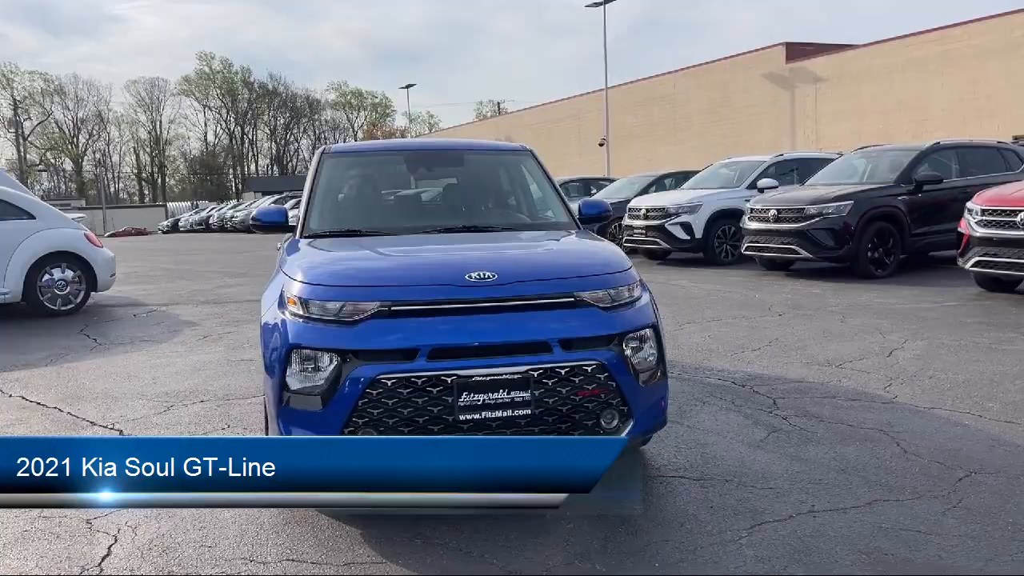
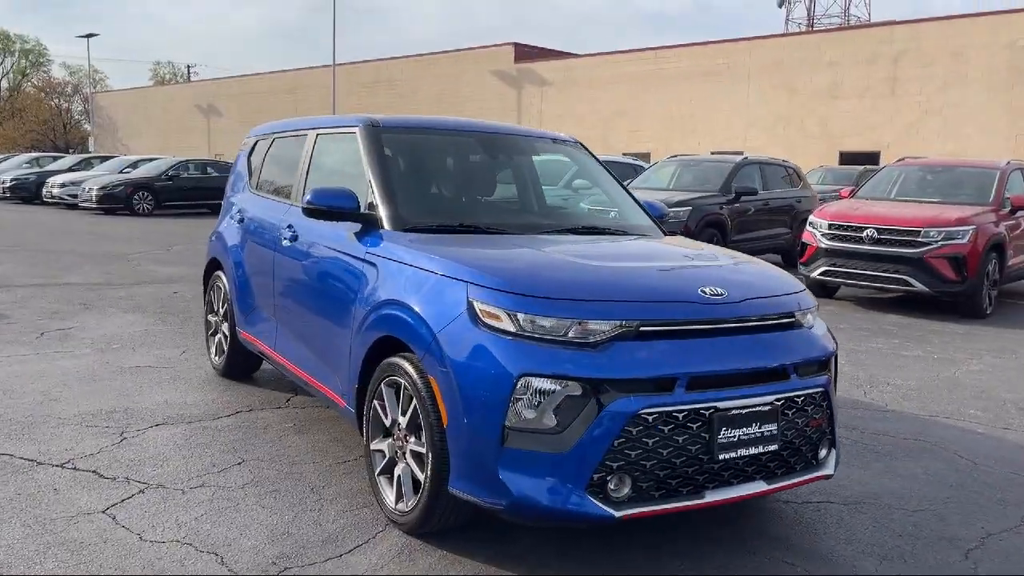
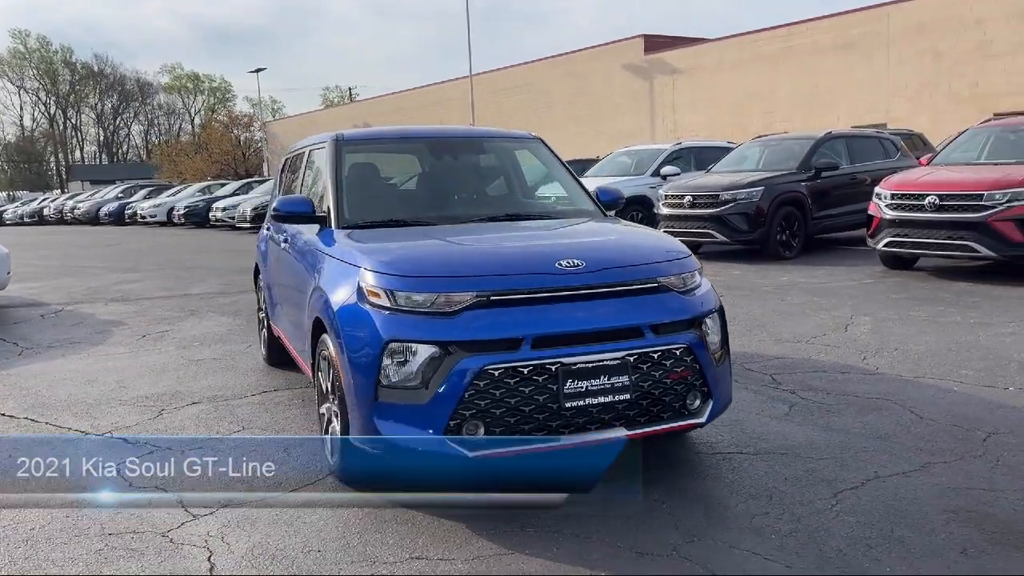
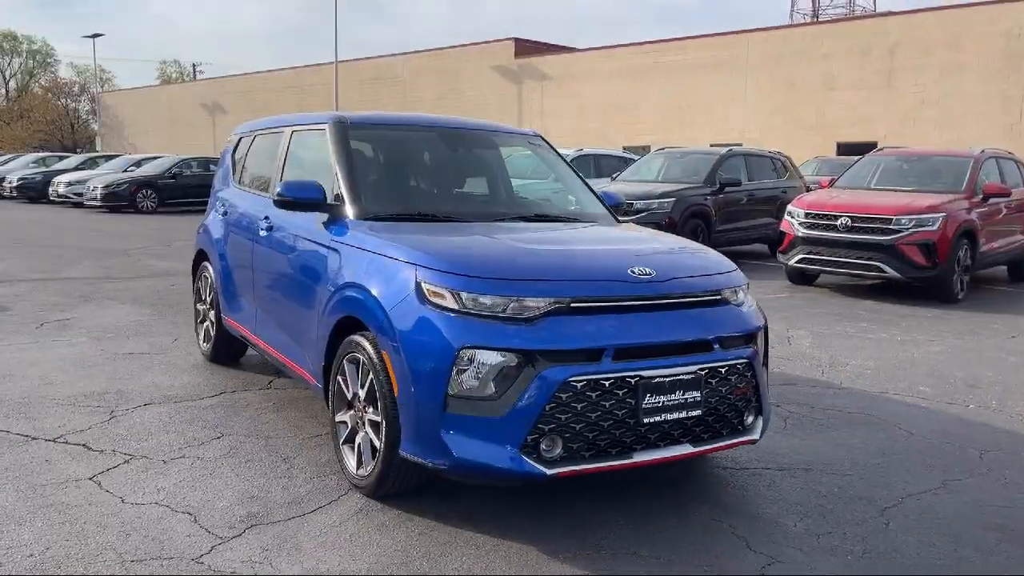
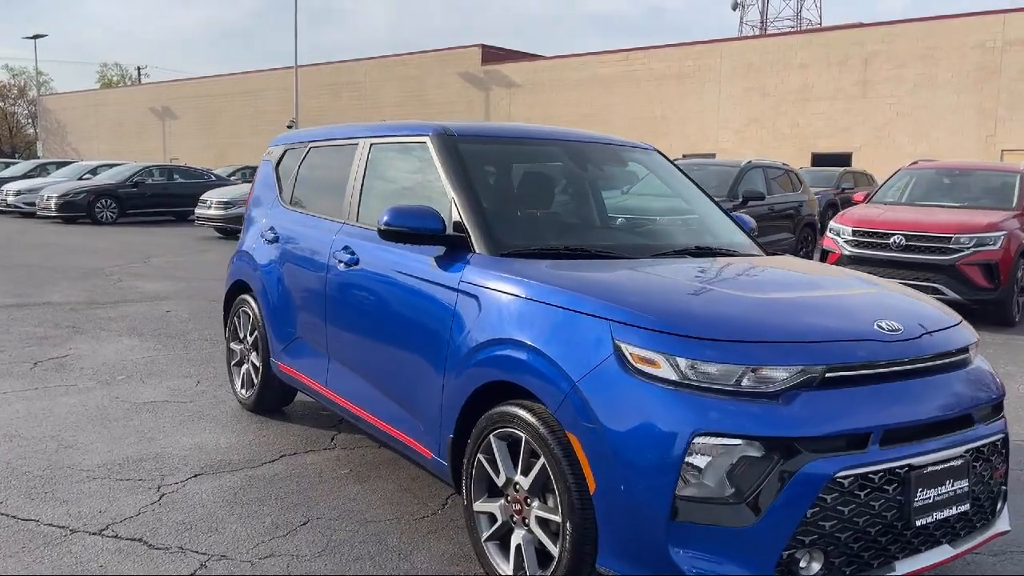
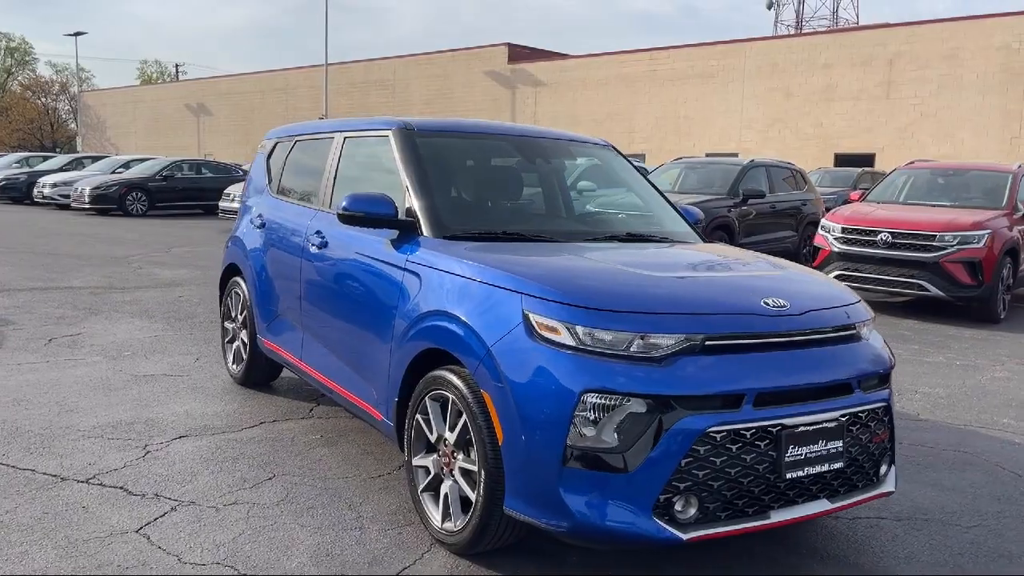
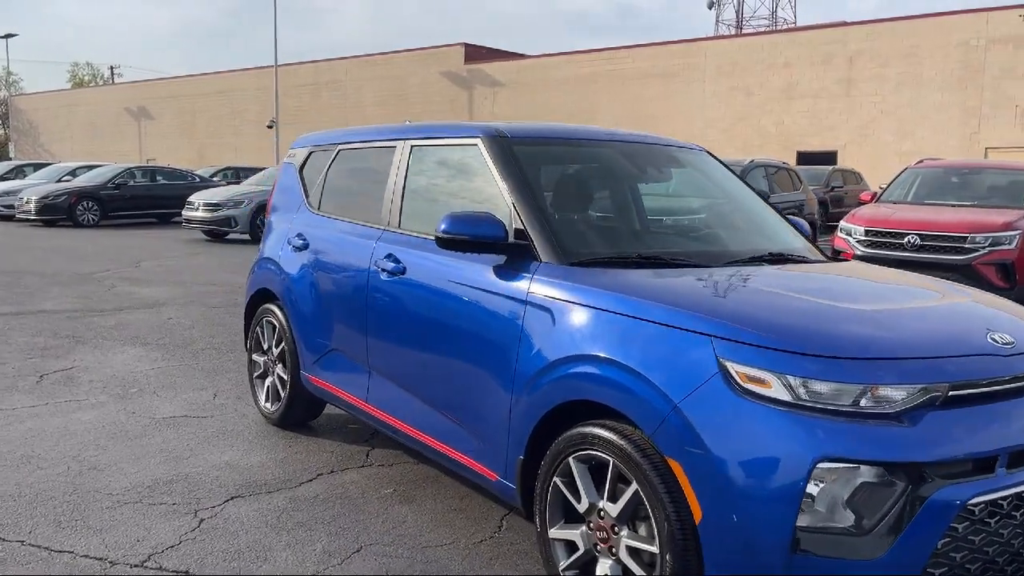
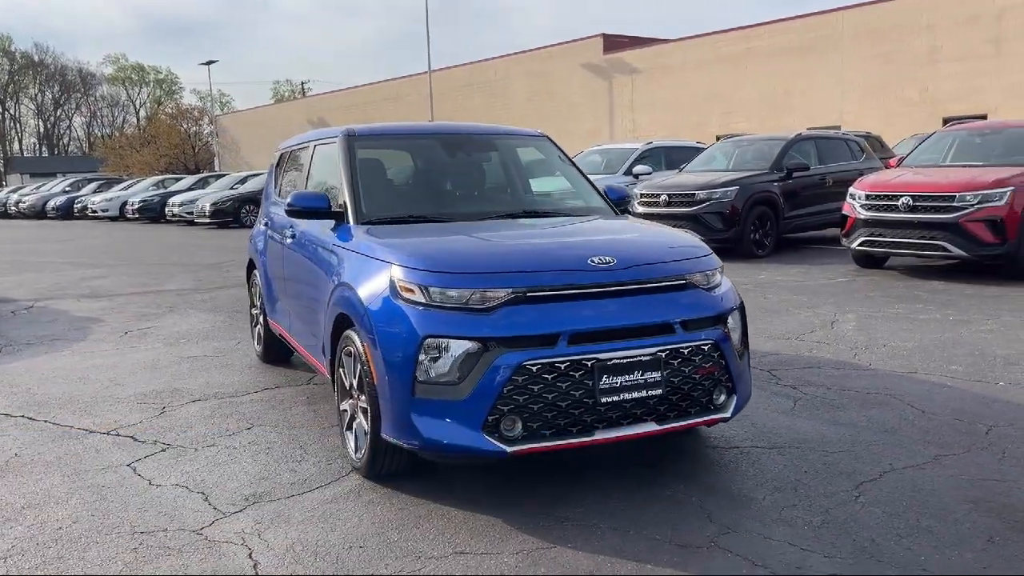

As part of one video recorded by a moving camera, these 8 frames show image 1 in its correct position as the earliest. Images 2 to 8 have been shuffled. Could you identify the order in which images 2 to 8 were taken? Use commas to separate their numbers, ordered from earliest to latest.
3, 8, 4, 2, 6, 5, 7
